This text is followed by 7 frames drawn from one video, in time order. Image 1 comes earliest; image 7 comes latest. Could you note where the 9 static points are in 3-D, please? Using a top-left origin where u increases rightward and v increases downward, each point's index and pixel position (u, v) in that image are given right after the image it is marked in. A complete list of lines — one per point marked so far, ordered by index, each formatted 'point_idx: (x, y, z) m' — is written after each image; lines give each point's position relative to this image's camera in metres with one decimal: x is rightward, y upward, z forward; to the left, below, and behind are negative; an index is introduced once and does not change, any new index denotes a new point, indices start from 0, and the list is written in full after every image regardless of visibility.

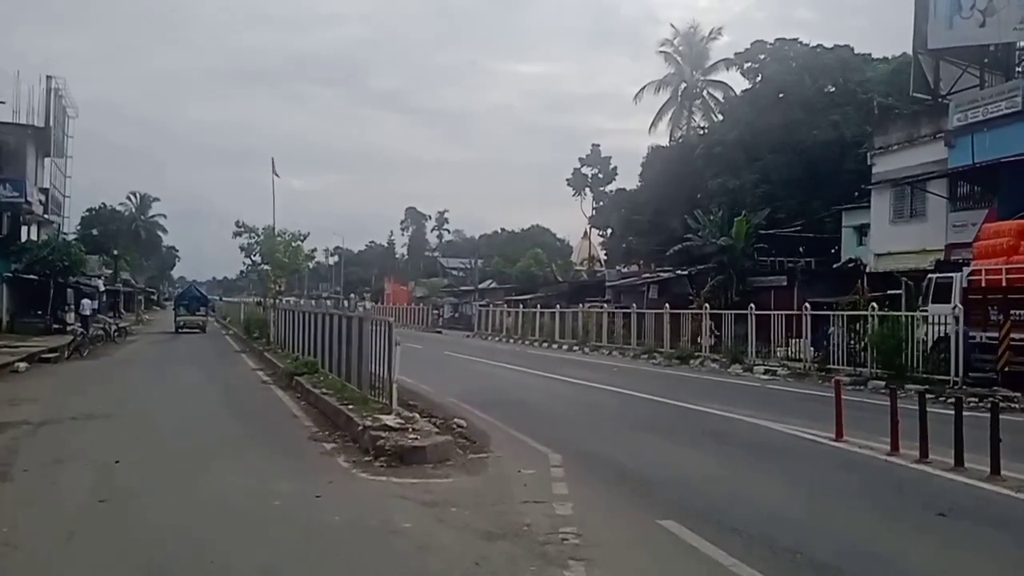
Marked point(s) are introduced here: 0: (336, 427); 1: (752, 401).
0: (-2.5, -2.0, +13.8) m
1: (+4.4, -2.1, +17.9) m
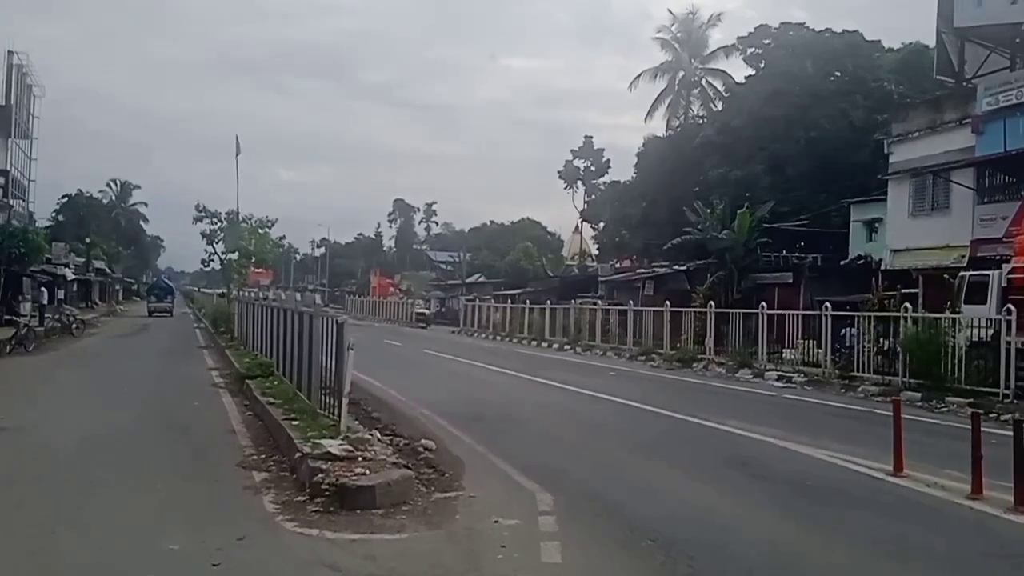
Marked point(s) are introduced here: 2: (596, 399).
0: (-2.7, -1.9, +11.3) m
1: (+4.1, -2.1, +15.4) m
2: (+1.5, -2.0, +17.8) m
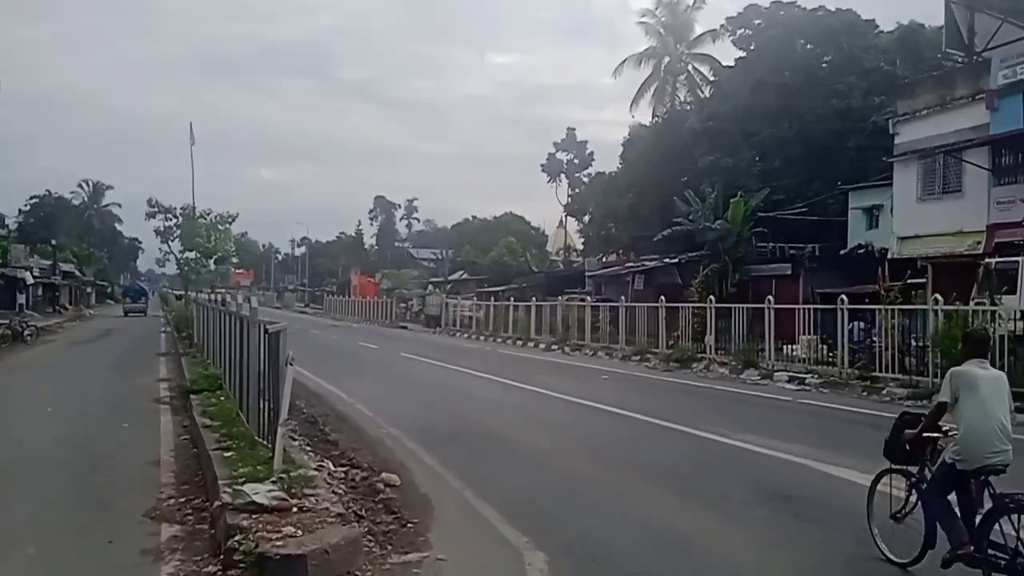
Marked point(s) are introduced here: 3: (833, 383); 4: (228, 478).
0: (-2.9, -1.9, +9.1) m
1: (+3.9, -2.0, +13.4) m
2: (+1.2, -1.9, +15.7) m
3: (+6.1, -1.8, +18.6) m
4: (-2.4, -1.6, +8.3) m
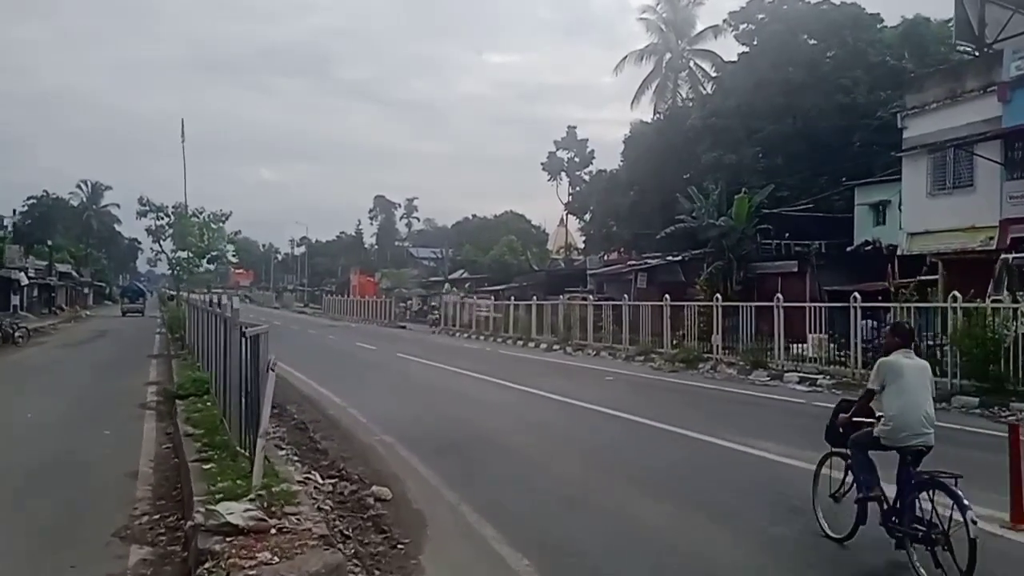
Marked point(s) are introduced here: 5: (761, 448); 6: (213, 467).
0: (-2.9, -1.9, +8.5) m
1: (+3.9, -1.9, +12.7) m
2: (+1.2, -1.9, +15.0) m
3: (+6.1, -1.8, +18.0) m
4: (-2.4, -1.6, +7.7) m
5: (+3.0, -1.9, +11.8) m
6: (-2.7, -1.6, +8.9) m
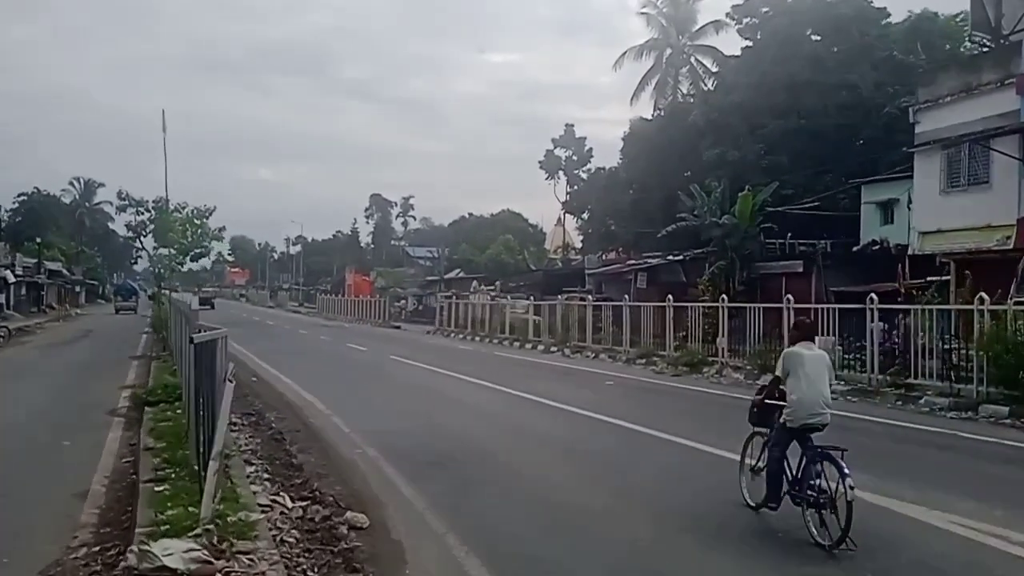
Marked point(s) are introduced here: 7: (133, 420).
0: (-2.9, -1.8, +7.4) m
1: (+3.9, -1.9, +11.7) m
2: (+1.2, -1.9, +14.0) m
3: (+6.0, -1.8, +16.9) m
4: (-2.4, -1.6, +6.6) m
5: (+2.9, -1.9, +10.8) m
6: (-2.8, -1.6, +7.8) m
7: (-5.2, -1.8, +13.5) m
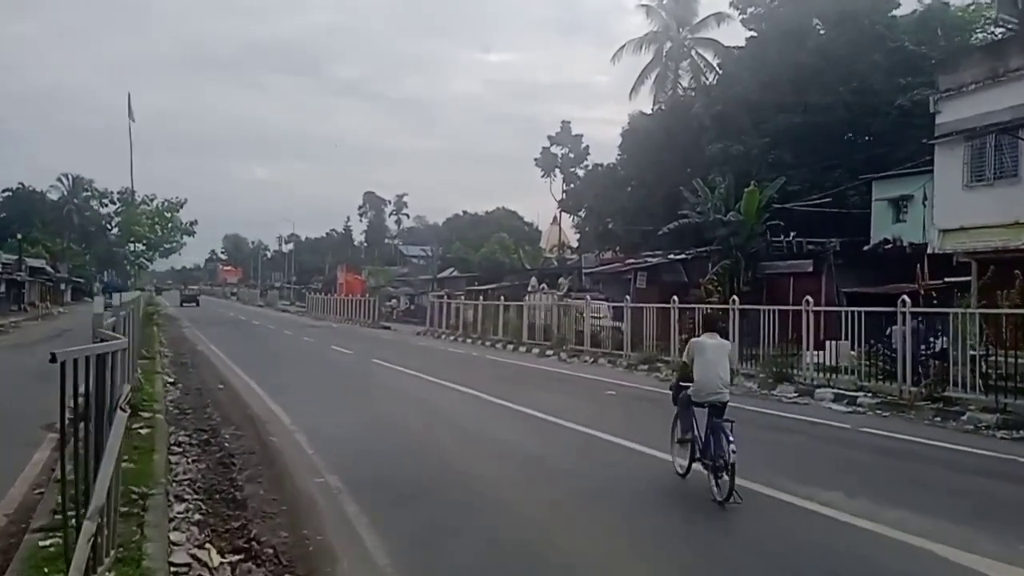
0: (-3.0, -1.8, +5.7) m
1: (+3.8, -1.9, +10.0) m
2: (+1.0, -1.9, +12.2) m
3: (+5.9, -1.8, +15.2) m
4: (-2.5, -1.6, +4.9) m
5: (+2.8, -1.9, +9.1) m
6: (-2.8, -1.6, +6.1) m
7: (-5.3, -1.8, +11.8) m
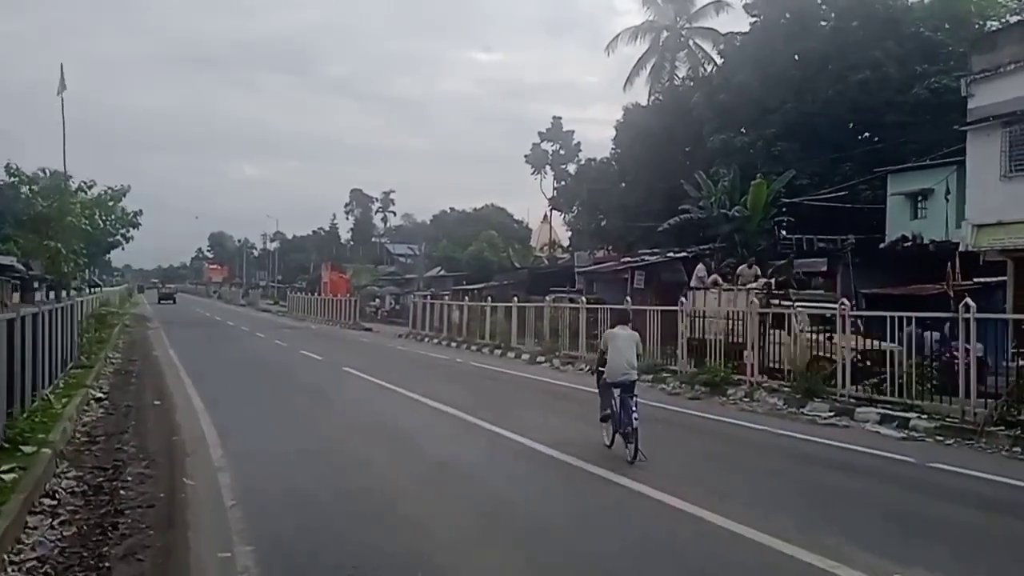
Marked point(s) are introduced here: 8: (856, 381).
0: (-3.1, -1.8, +3.0) m
1: (+3.6, -2.0, +7.4) m
2: (+0.9, -1.9, +9.7) m
3: (+5.7, -1.8, +12.7) m
4: (-2.6, -1.6, +2.3) m
5: (+2.7, -1.9, +6.5) m
6: (-2.9, -1.6, +3.5) m
7: (-5.5, -1.8, +9.1) m
8: (+5.3, -1.4, +15.2) m
